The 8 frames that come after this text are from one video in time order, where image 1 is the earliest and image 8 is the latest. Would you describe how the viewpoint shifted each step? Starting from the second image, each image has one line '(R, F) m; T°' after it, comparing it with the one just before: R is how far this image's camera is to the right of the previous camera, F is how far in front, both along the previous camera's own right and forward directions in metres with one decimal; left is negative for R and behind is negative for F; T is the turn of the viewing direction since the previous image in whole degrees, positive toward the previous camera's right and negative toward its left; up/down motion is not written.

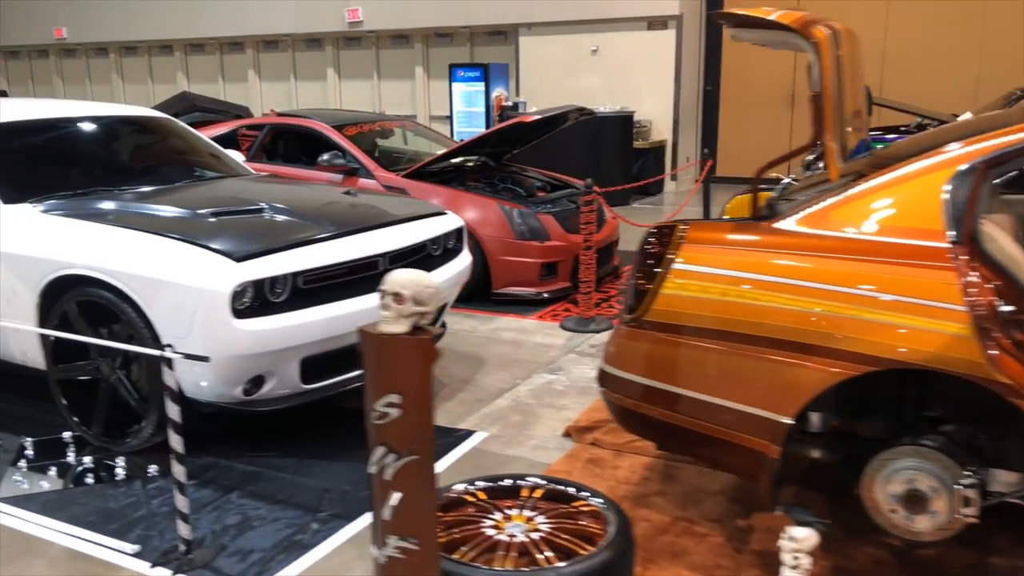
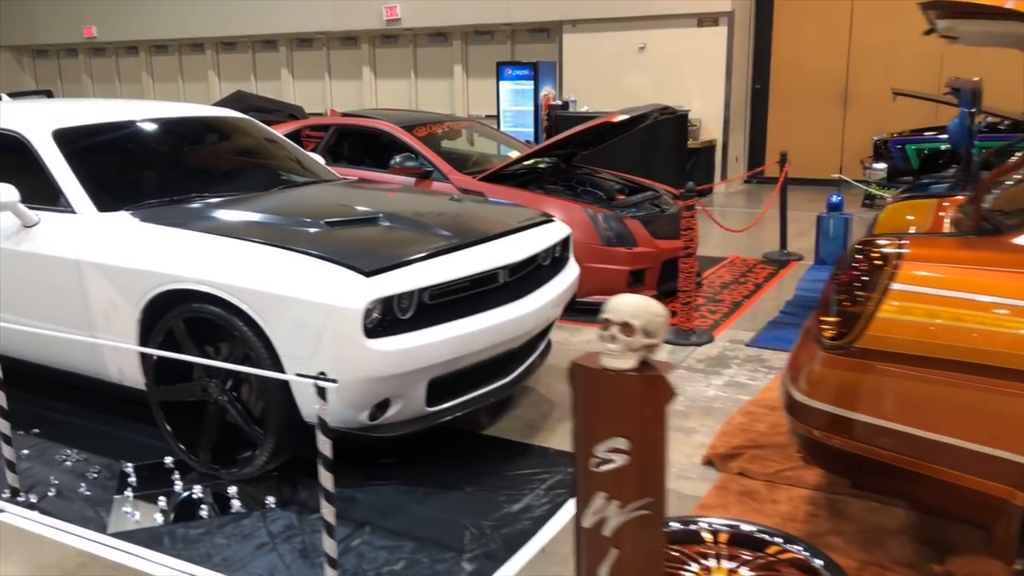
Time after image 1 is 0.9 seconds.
(-0.6, +0.3) m; -1°
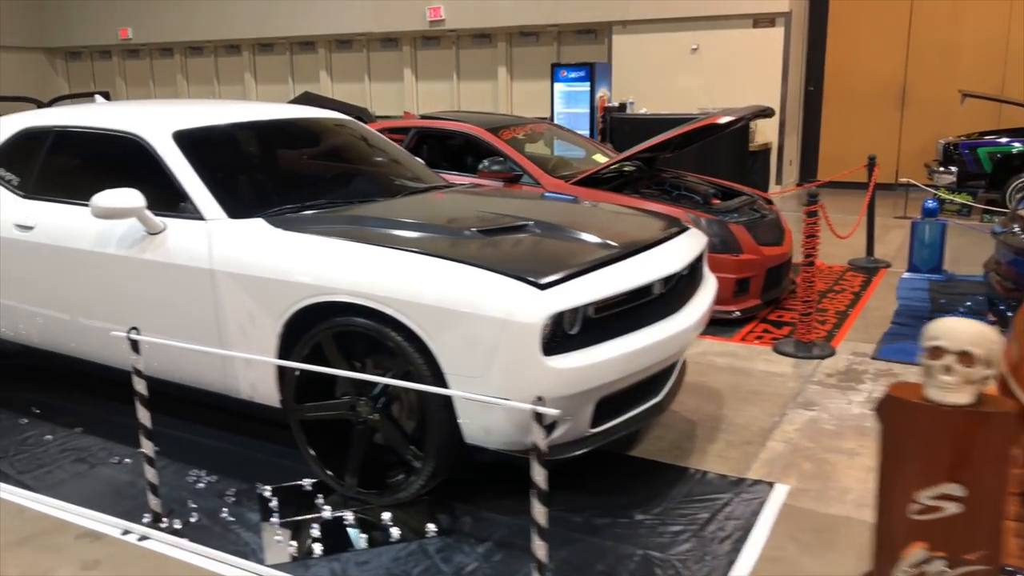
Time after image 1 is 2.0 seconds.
(-0.7, +0.2) m; -1°
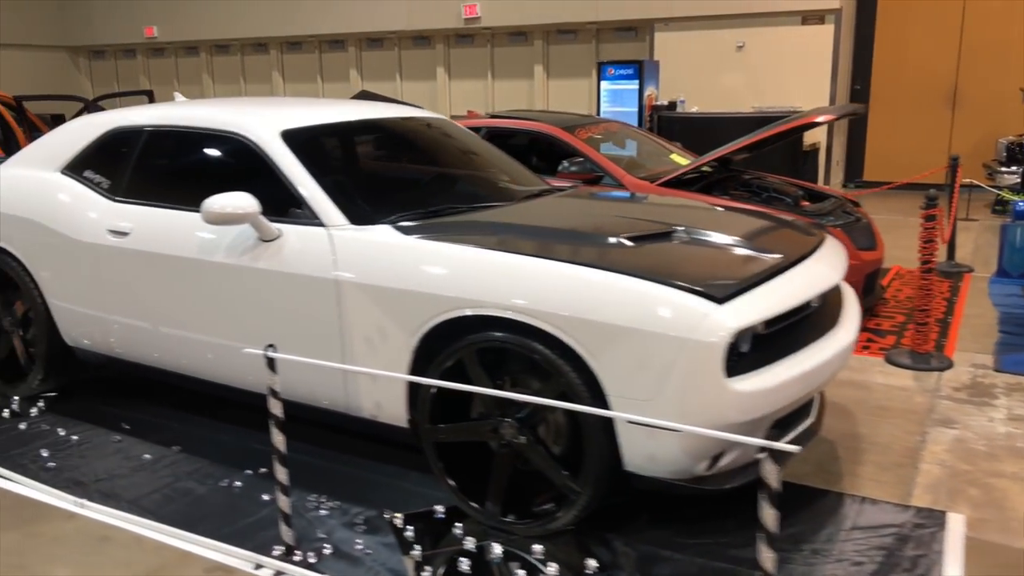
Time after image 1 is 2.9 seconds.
(-0.7, +0.2) m; 0°
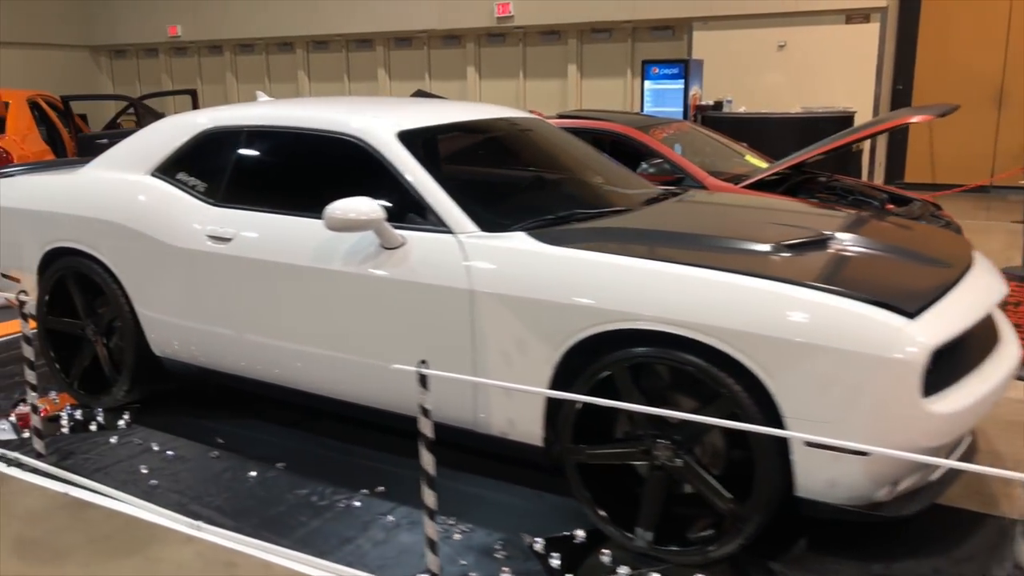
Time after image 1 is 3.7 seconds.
(-0.6, +0.2) m; 0°
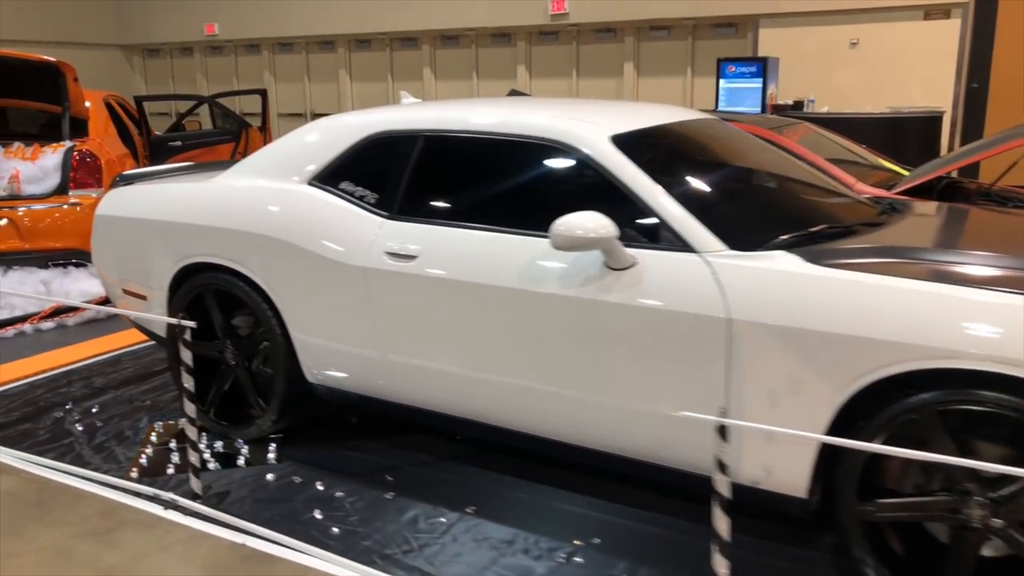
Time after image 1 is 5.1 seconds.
(-1.0, +0.4) m; 0°
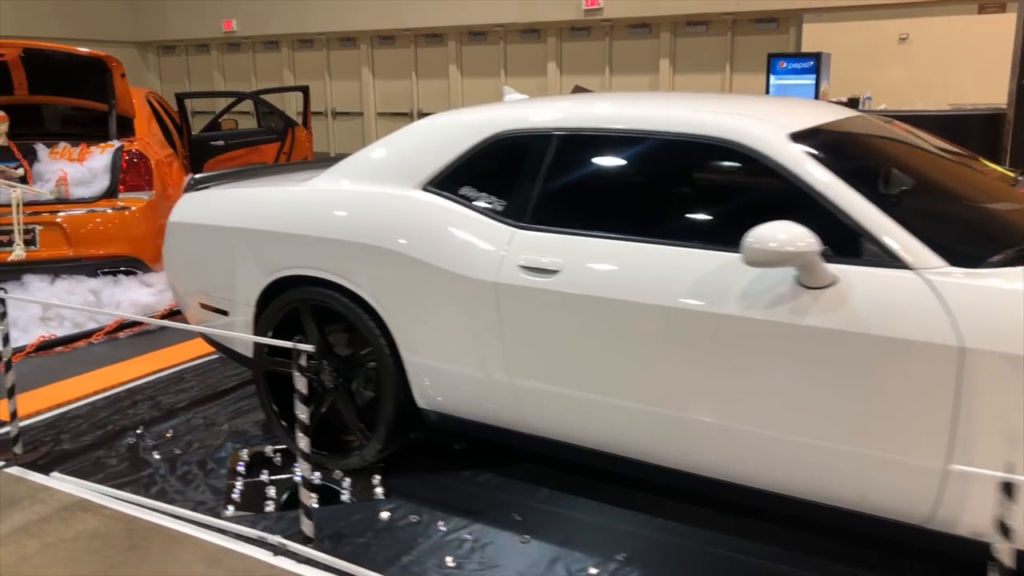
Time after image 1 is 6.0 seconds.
(-0.6, +0.4) m; 0°
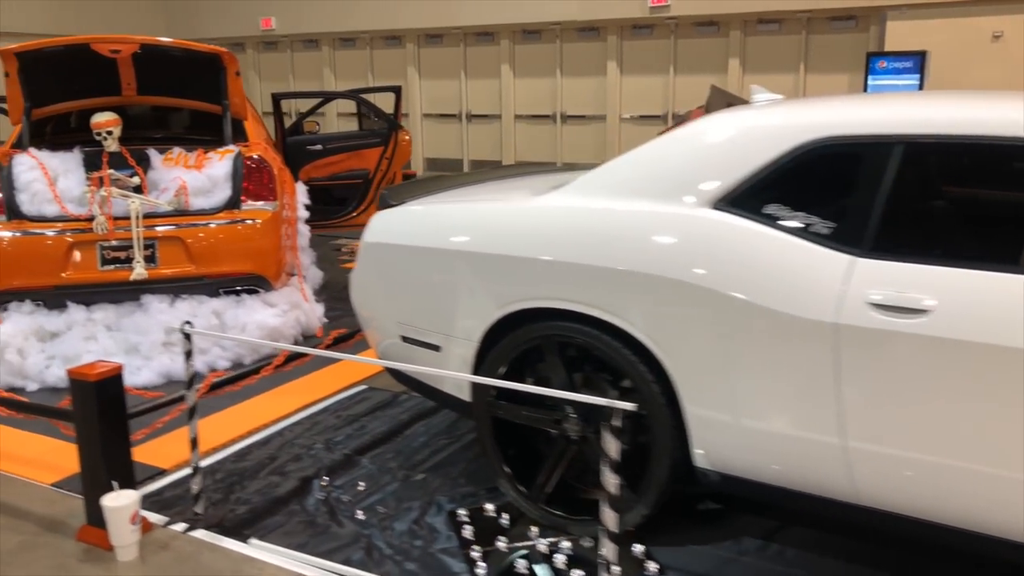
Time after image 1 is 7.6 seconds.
(-1.2, +0.5) m; 0°
